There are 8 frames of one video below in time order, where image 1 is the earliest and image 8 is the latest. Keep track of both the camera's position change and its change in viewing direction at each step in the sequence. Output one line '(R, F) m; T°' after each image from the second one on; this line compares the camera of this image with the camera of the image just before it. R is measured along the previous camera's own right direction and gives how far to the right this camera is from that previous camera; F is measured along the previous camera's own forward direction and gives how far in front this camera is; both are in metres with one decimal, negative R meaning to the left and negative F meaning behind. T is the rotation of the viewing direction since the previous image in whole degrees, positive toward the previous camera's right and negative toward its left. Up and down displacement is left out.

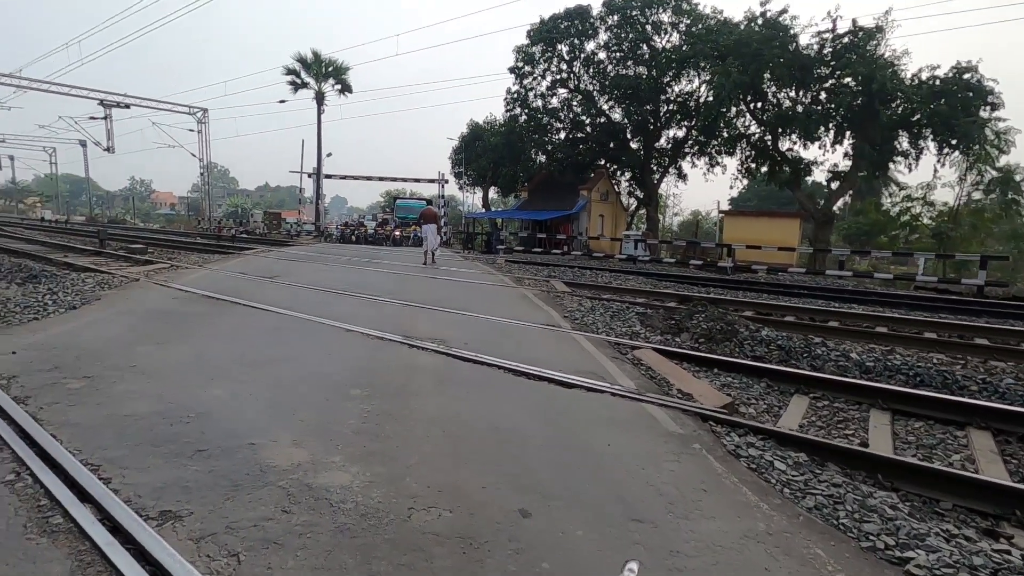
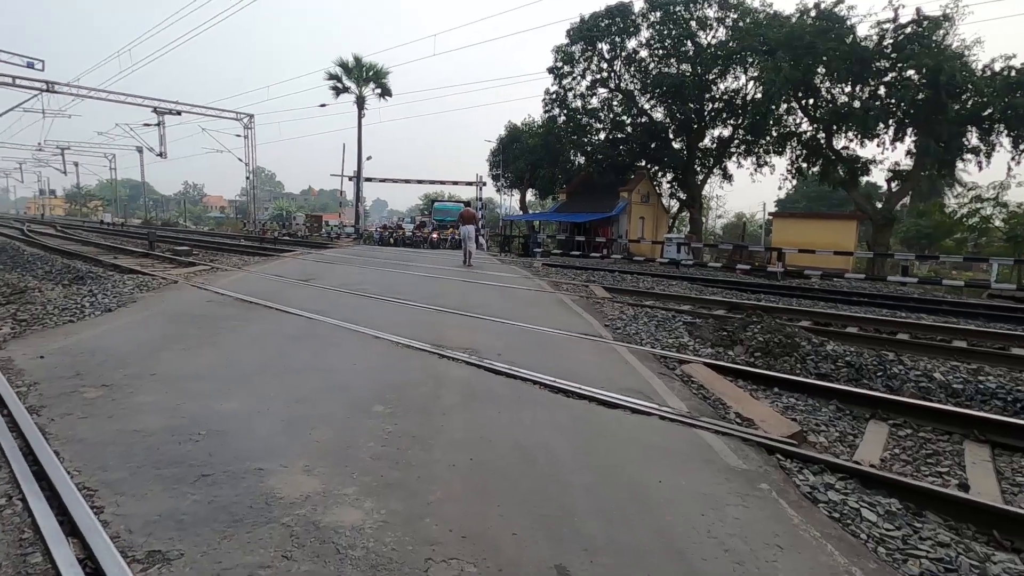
(0.0, +0.5) m; -4°
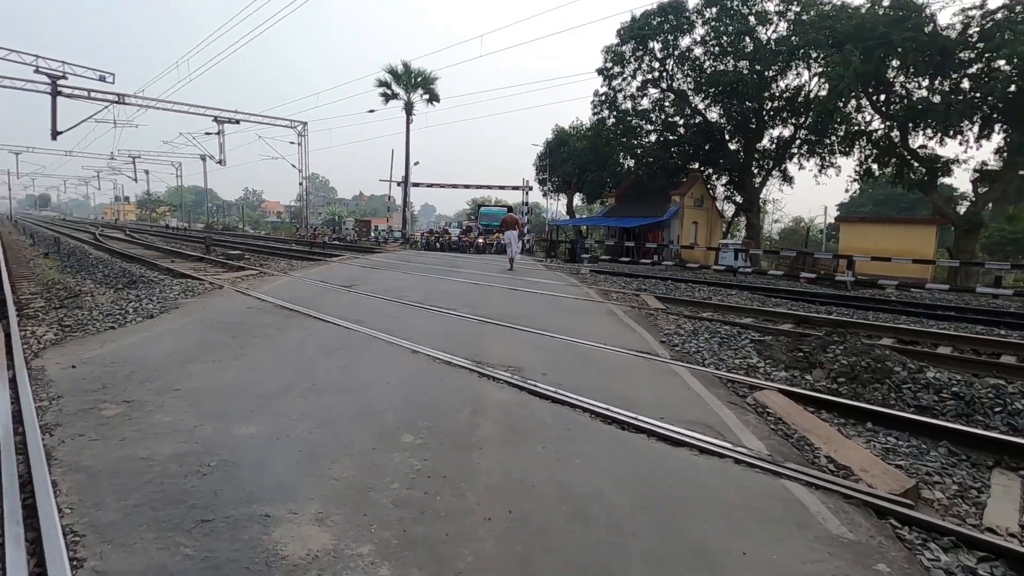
(0.0, +0.6) m; -5°
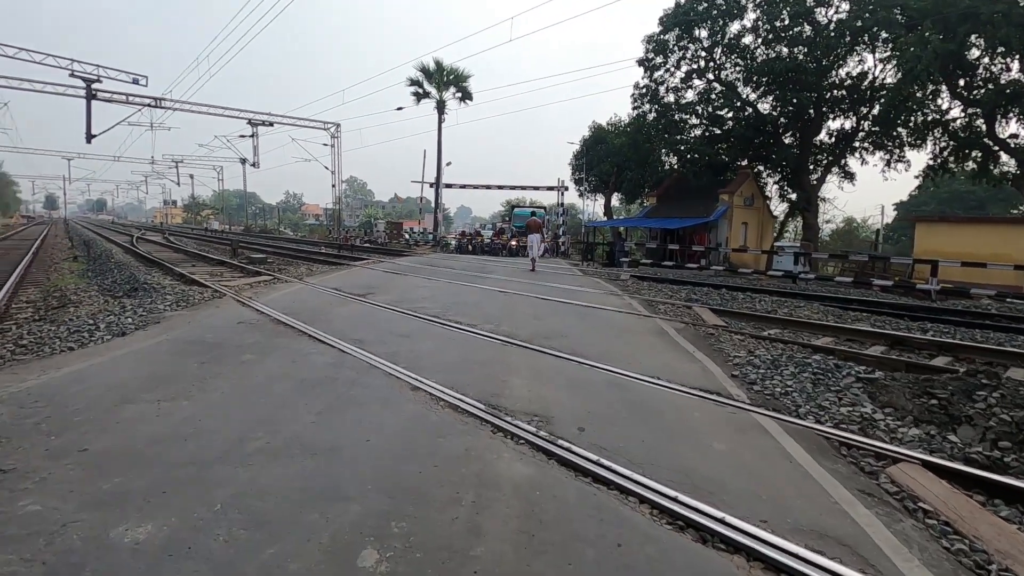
(+0.1, +1.6) m; -4°
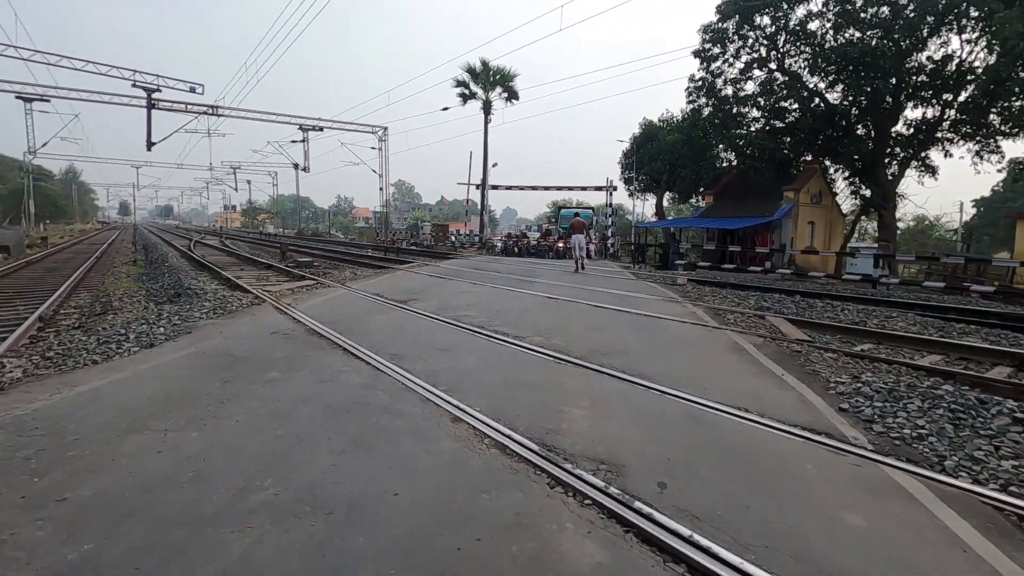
(-0.1, +0.9) m; -5°
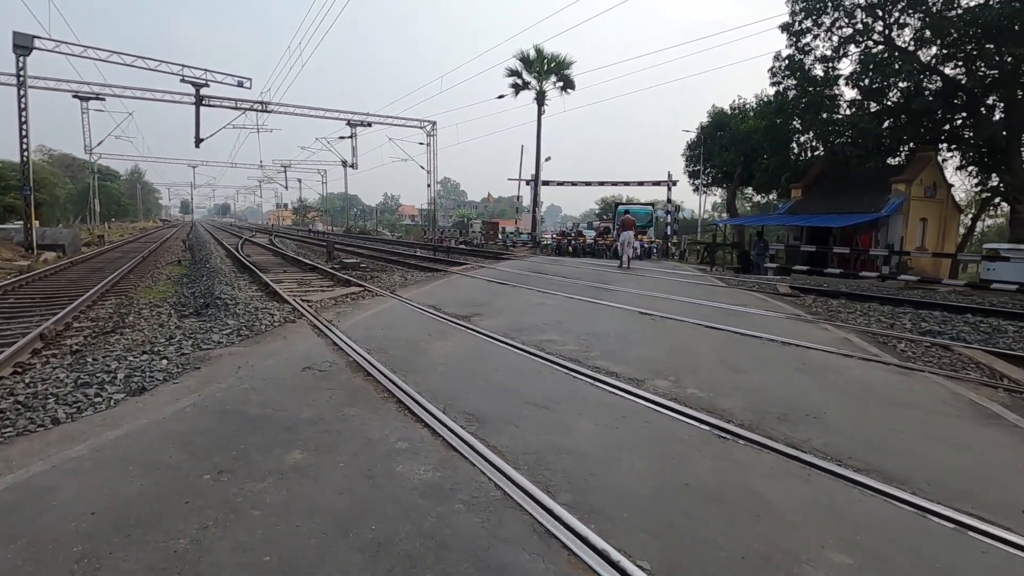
(-0.8, +2.3) m; -5°
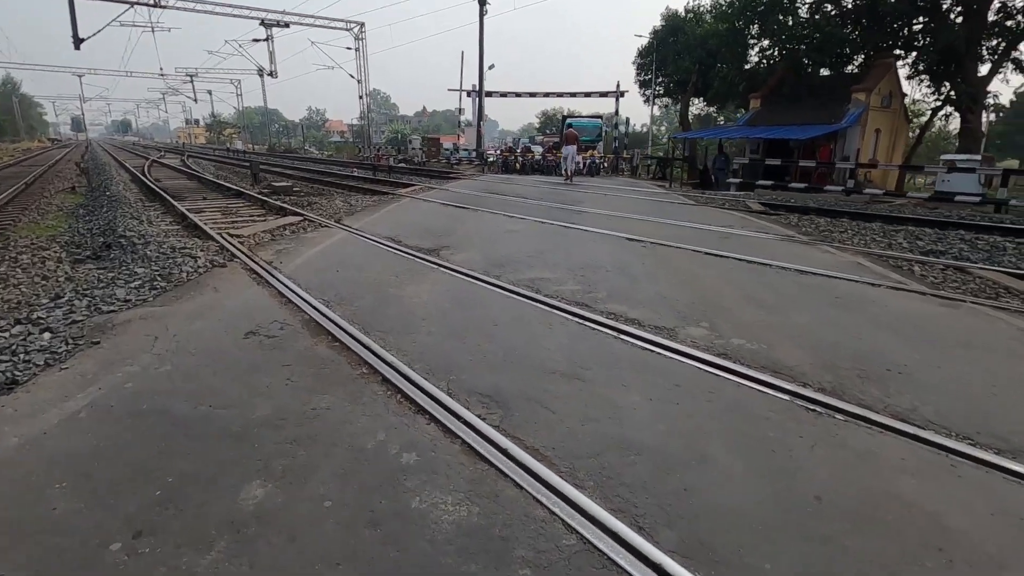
(-0.6, +1.4) m; +6°
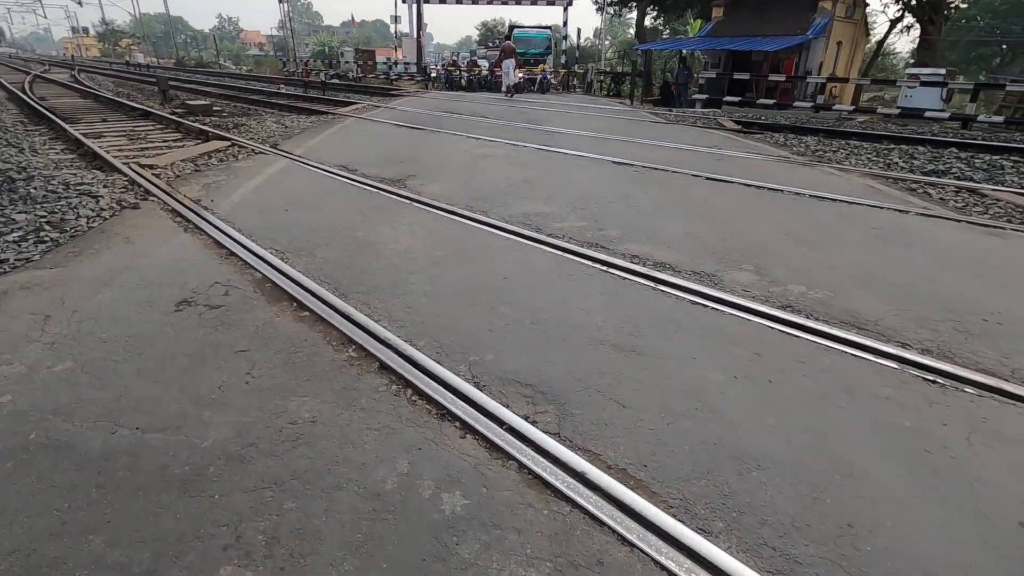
(-0.5, +1.1) m; +6°
